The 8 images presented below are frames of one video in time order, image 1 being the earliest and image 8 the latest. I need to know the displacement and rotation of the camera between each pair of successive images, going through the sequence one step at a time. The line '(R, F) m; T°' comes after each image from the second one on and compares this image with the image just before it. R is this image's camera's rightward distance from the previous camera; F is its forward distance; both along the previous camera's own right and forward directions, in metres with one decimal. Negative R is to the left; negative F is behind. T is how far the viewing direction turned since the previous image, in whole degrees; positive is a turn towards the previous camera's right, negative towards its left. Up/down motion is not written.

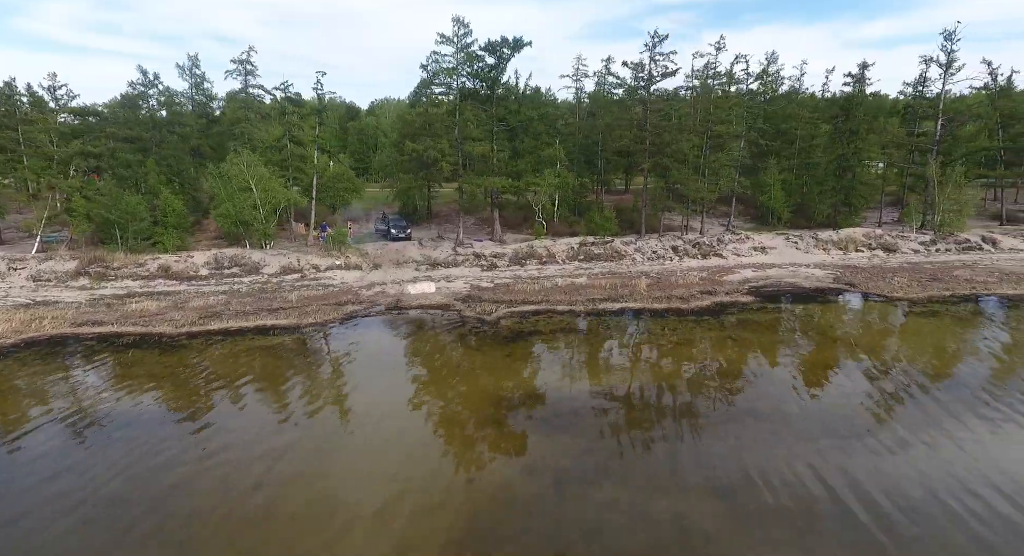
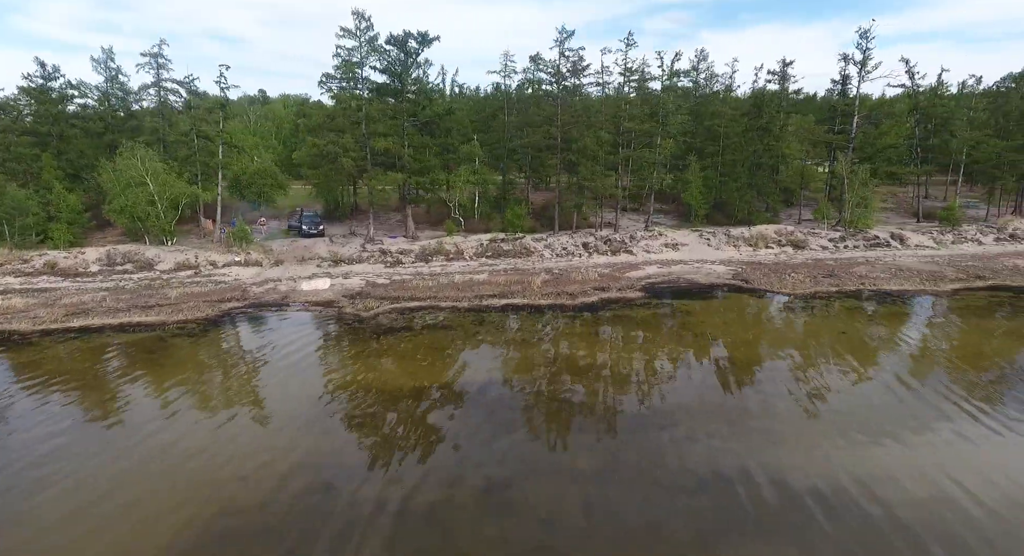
(+3.5, +0.1) m; +1°
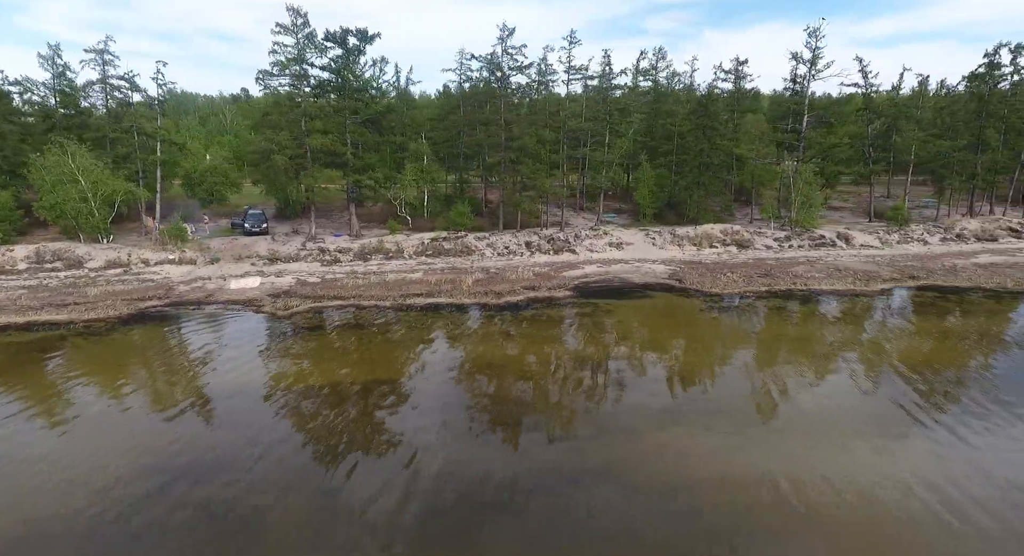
(+2.5, +0.1) m; 0°
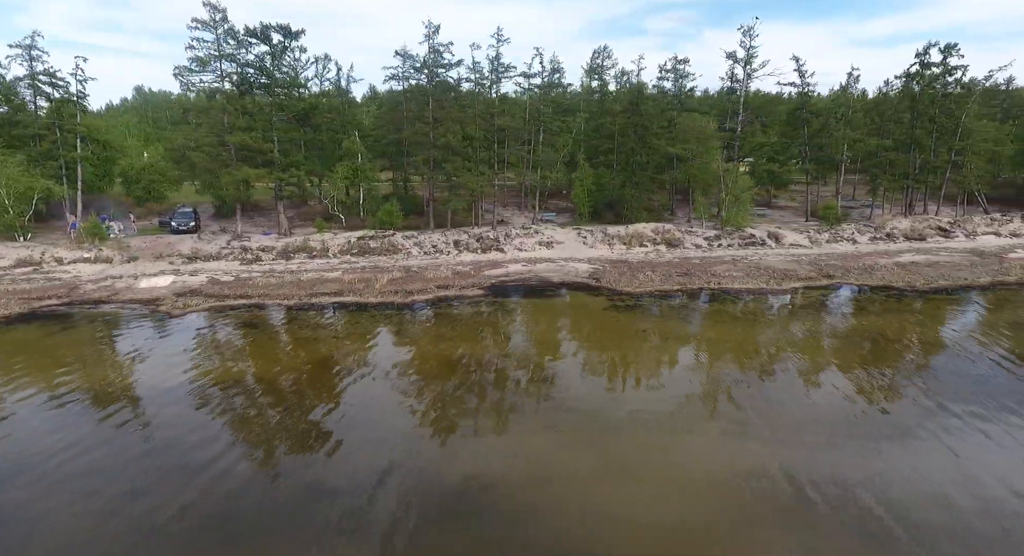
(+2.9, +0.1) m; +1°
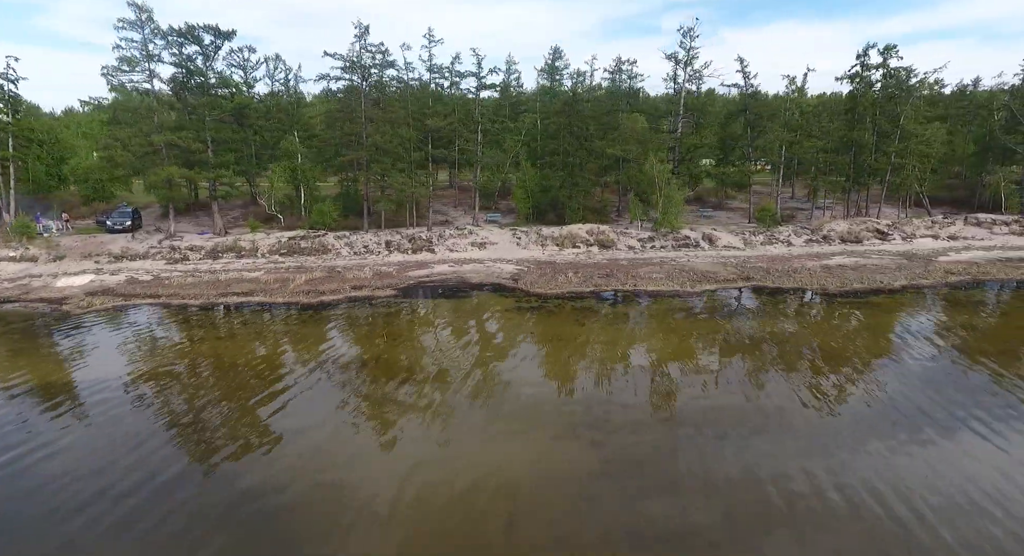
(+3.1, 0.0) m; 0°
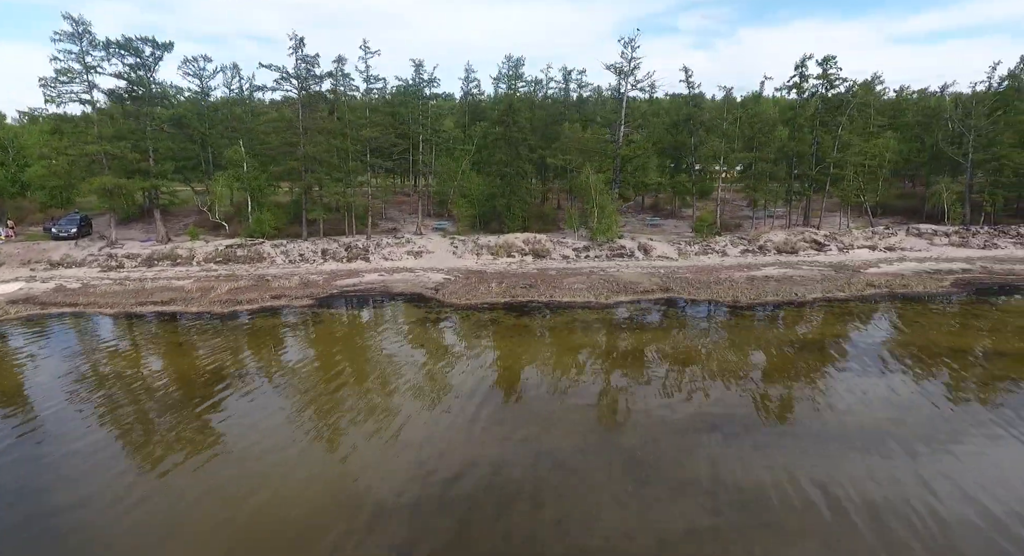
(+3.2, -0.2) m; -1°
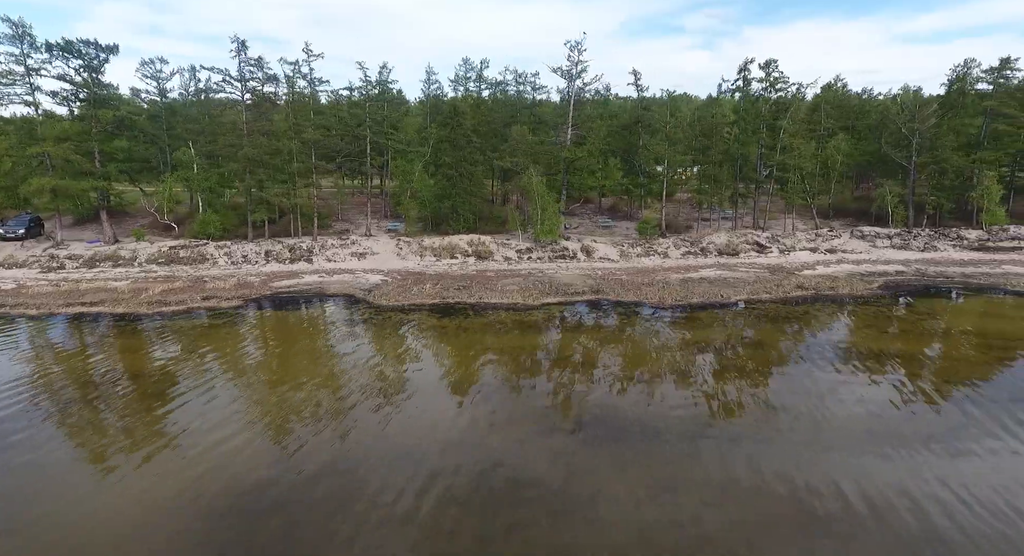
(+2.5, -0.2) m; 0°
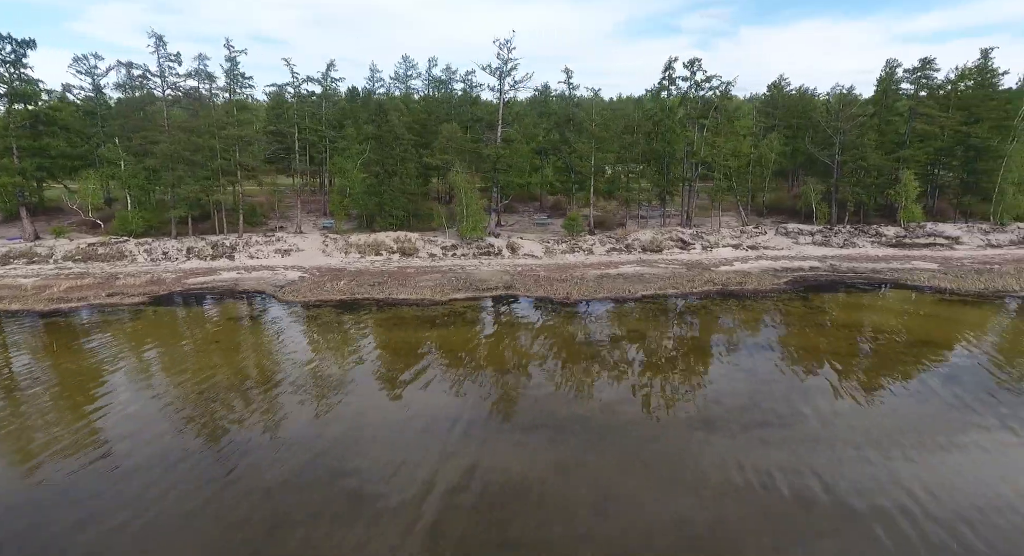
(+3.0, -0.1) m; +1°
